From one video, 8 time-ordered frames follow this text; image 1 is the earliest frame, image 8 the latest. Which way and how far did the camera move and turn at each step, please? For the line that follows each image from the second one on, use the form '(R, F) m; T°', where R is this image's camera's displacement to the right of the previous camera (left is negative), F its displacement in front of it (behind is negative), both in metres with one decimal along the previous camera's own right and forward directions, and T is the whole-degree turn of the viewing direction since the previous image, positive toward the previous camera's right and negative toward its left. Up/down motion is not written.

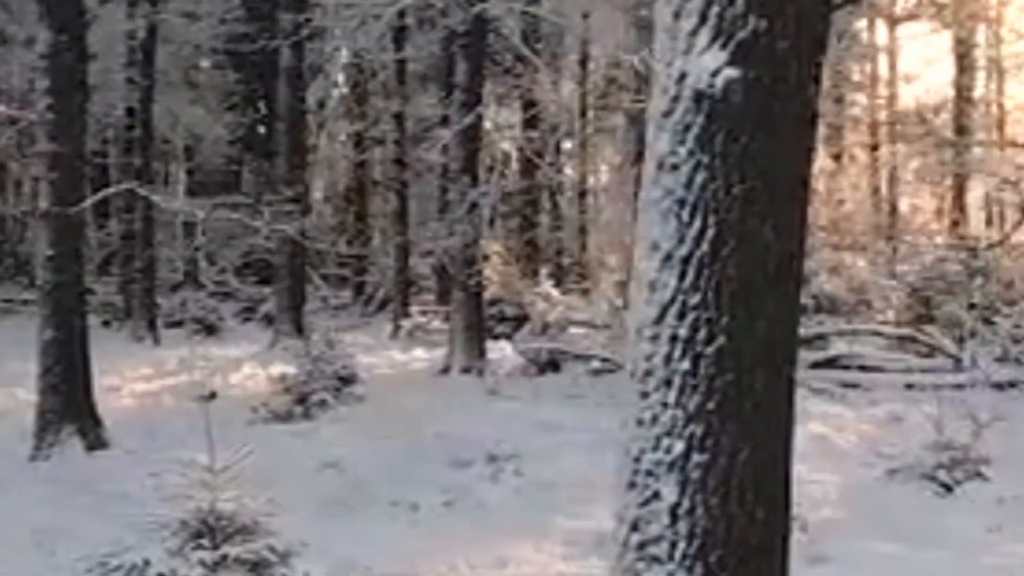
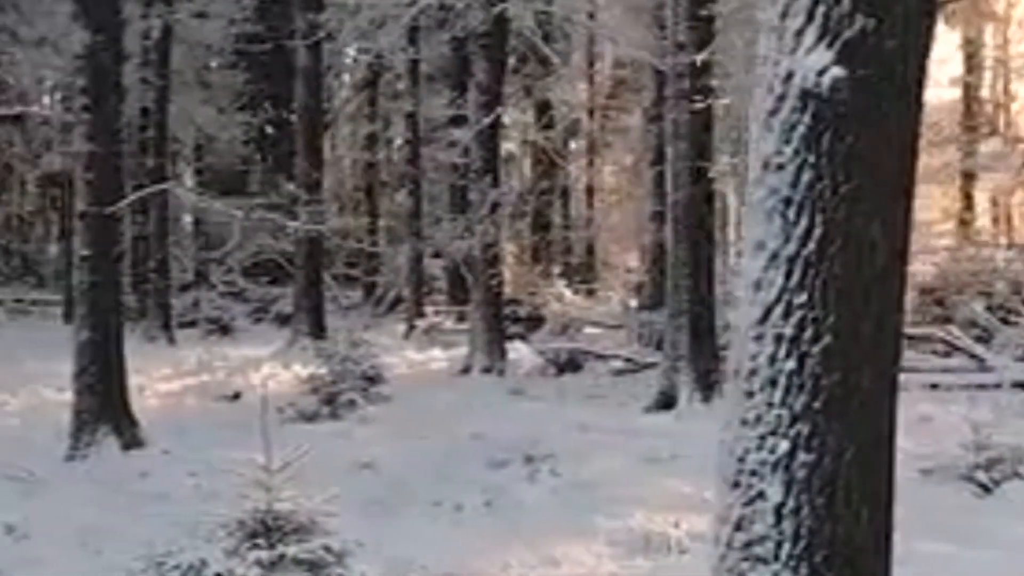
(-0.2, 0.0) m; 0°
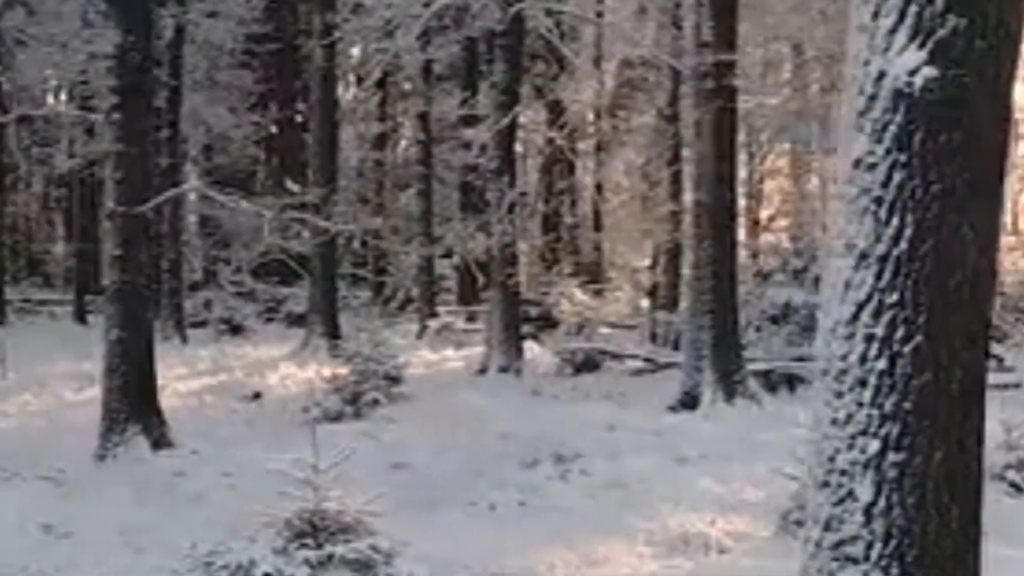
(-0.2, 0.0) m; 0°
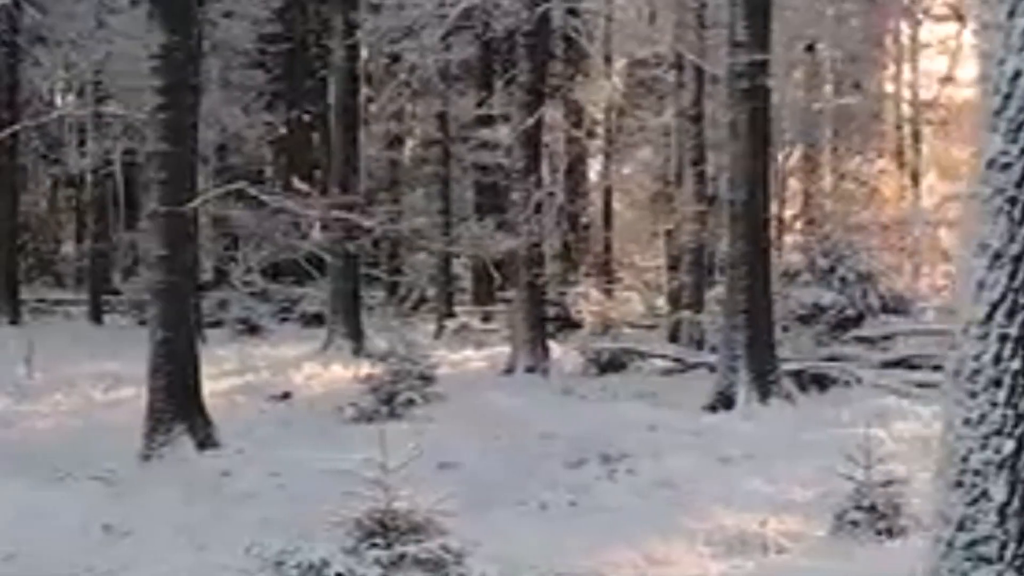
(-0.3, 0.0) m; 0°
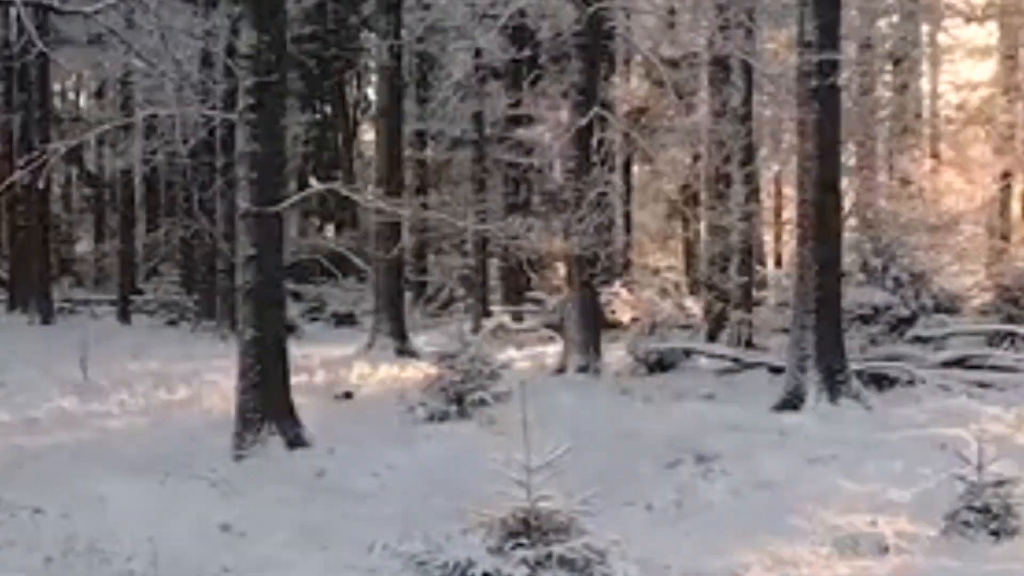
(-0.5, 0.0) m; 0°
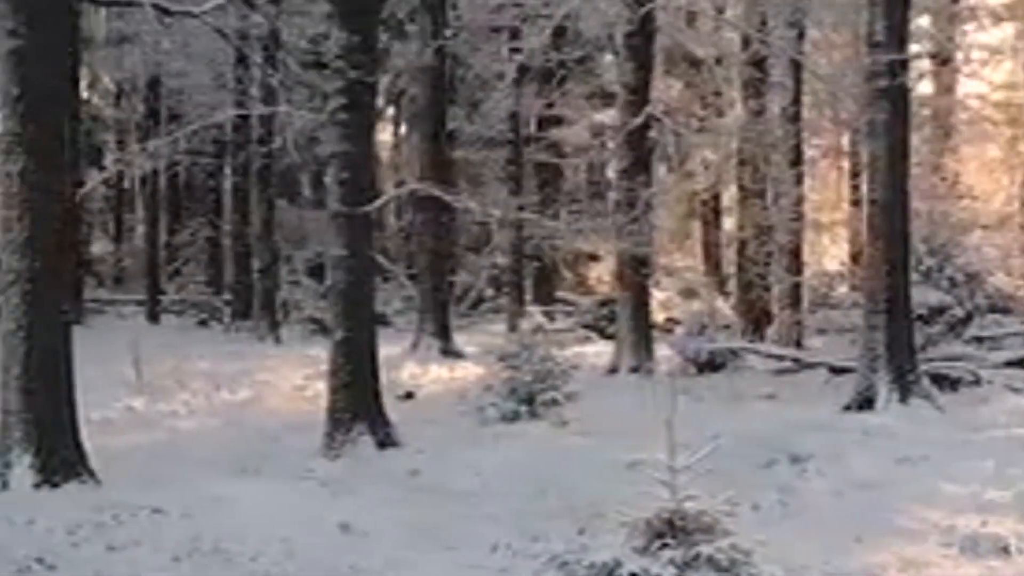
(-0.5, 0.0) m; -1°
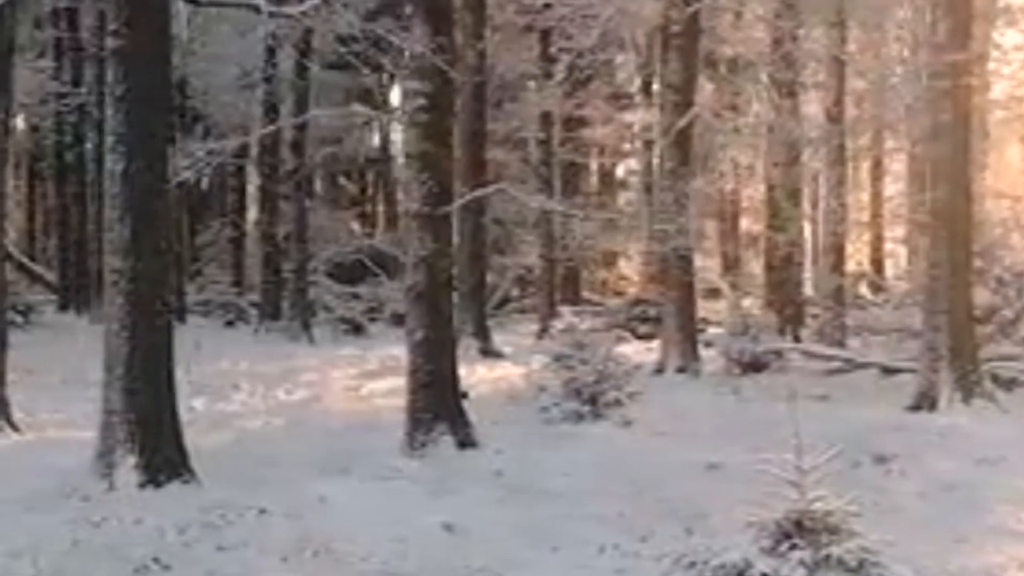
(-0.5, 0.0) m; 0°
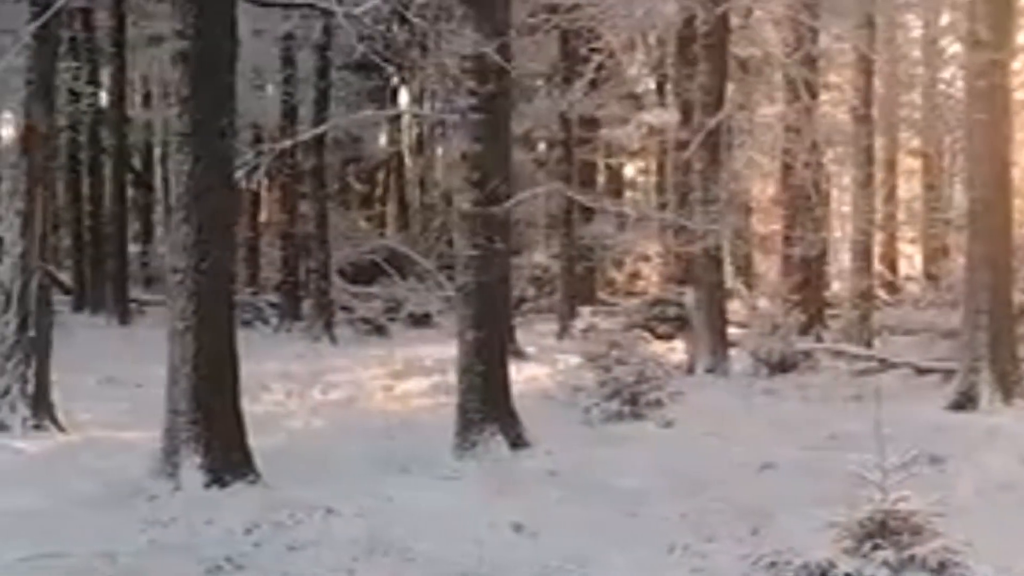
(-0.3, 0.0) m; 0°
